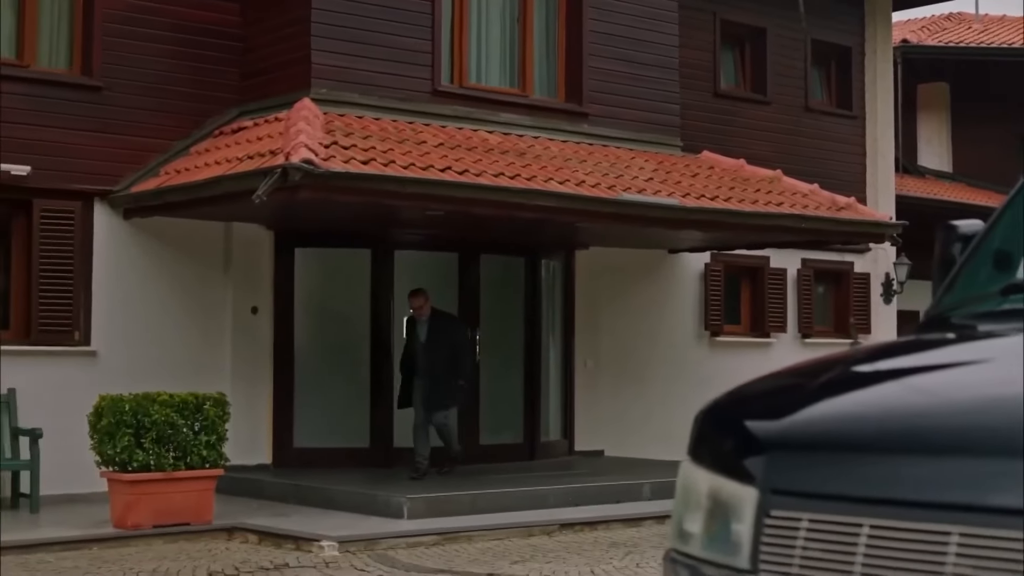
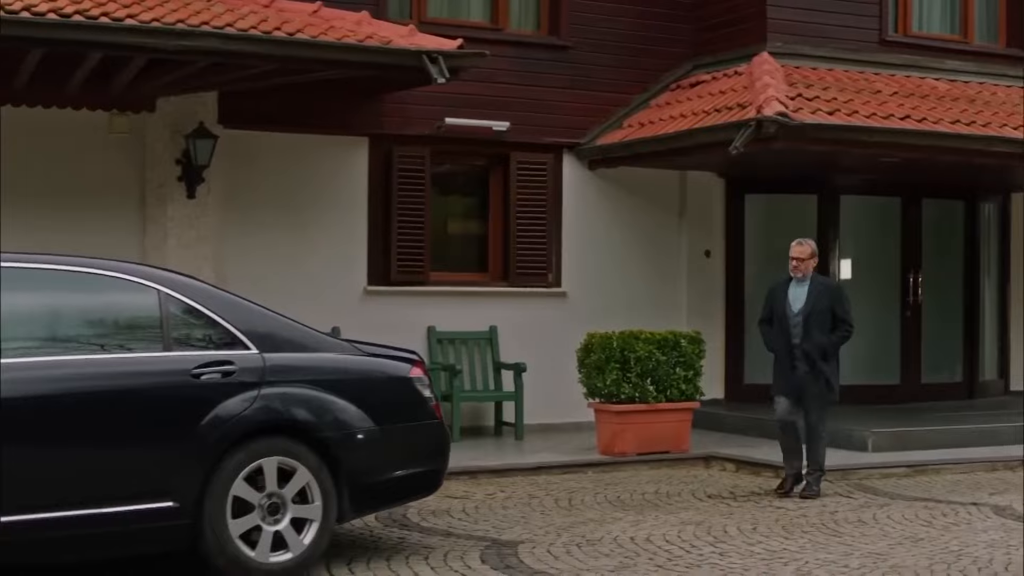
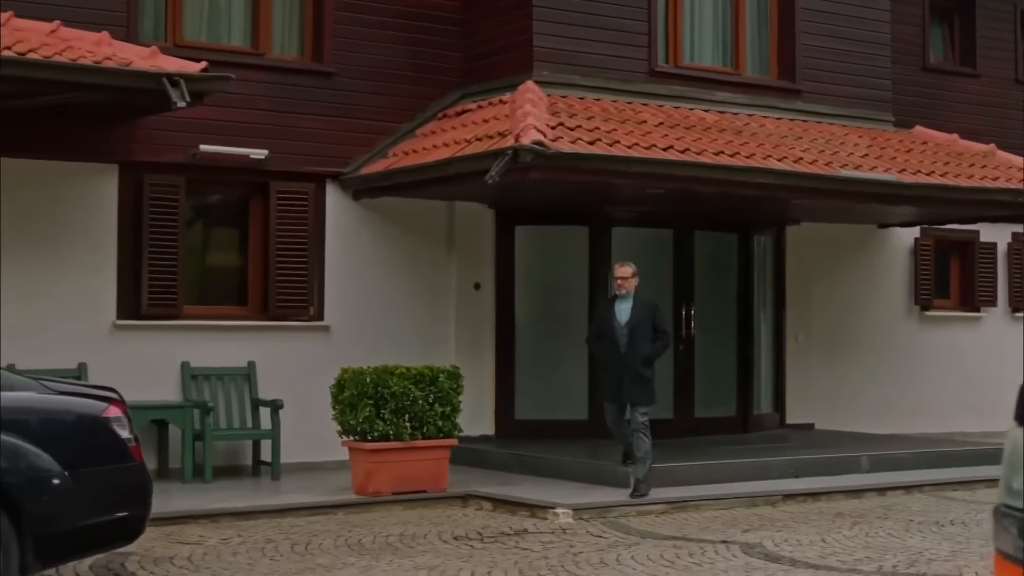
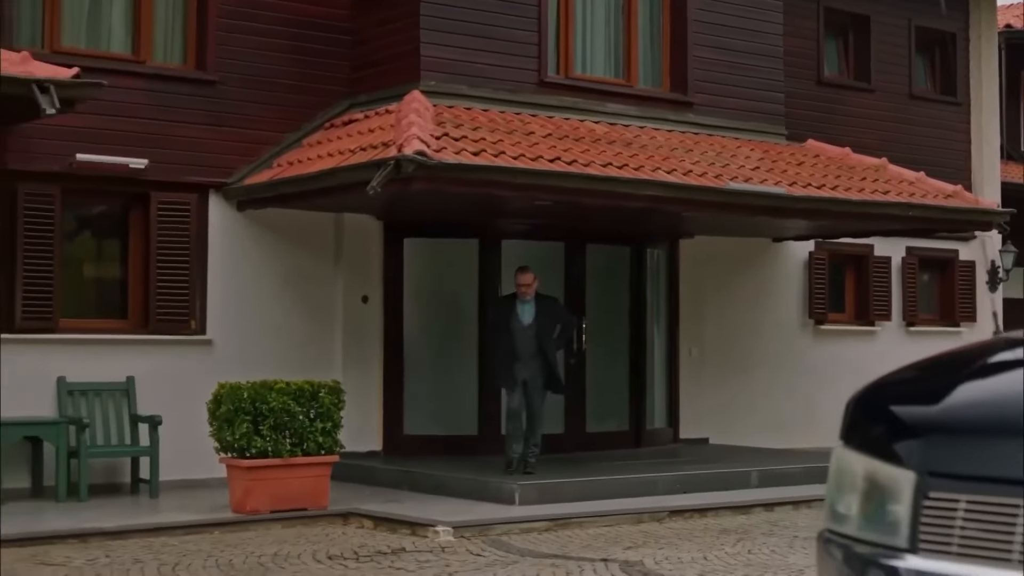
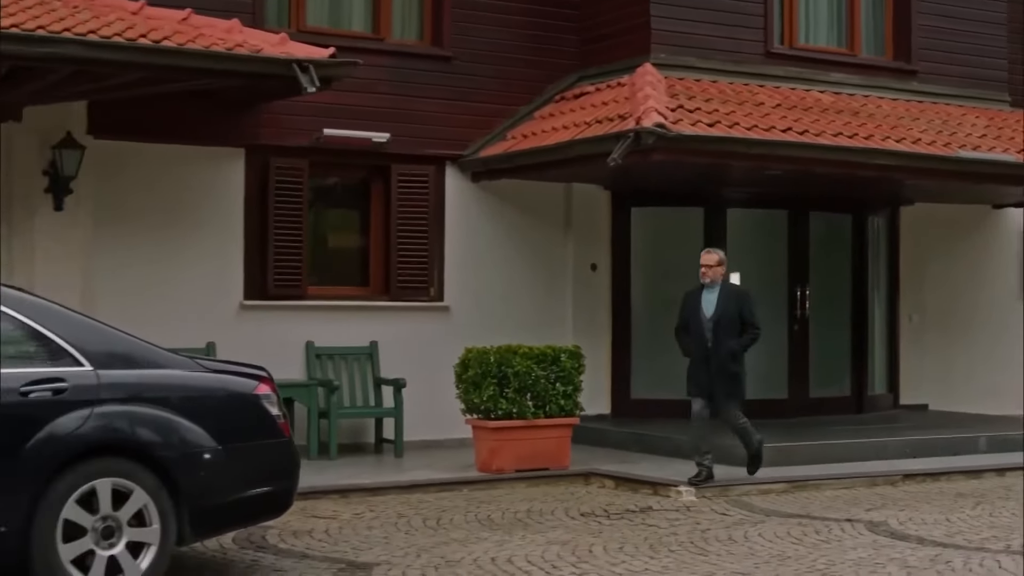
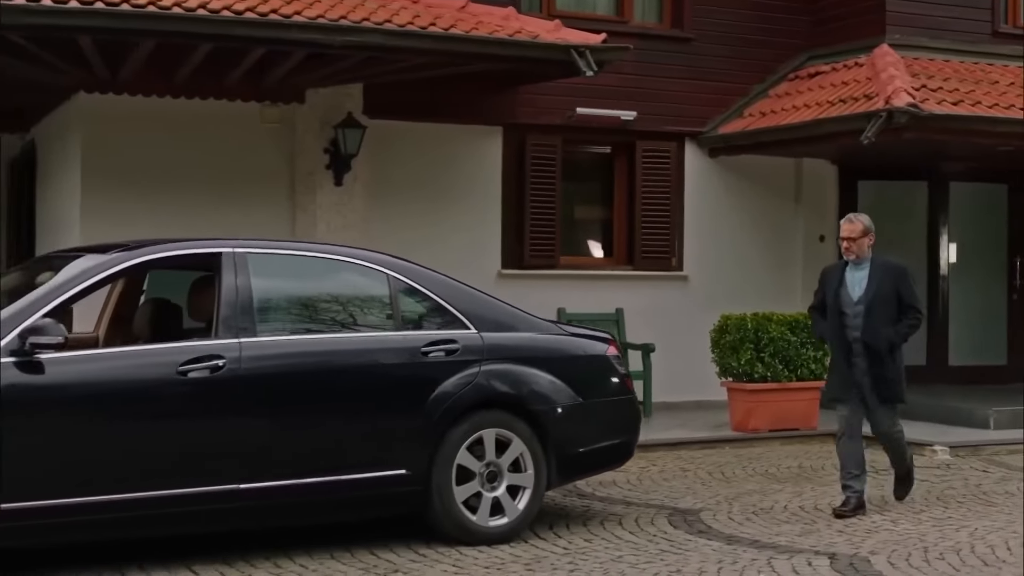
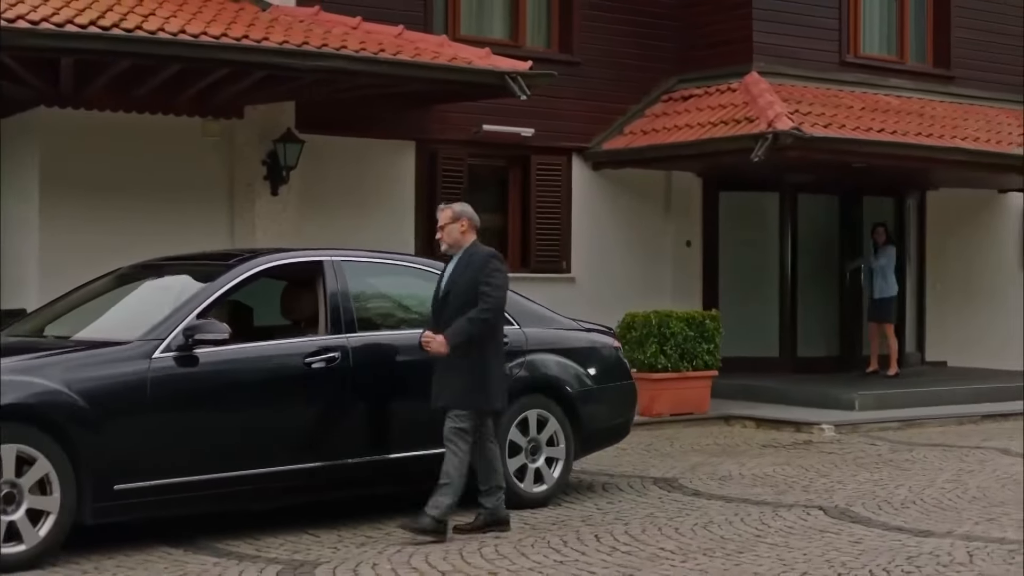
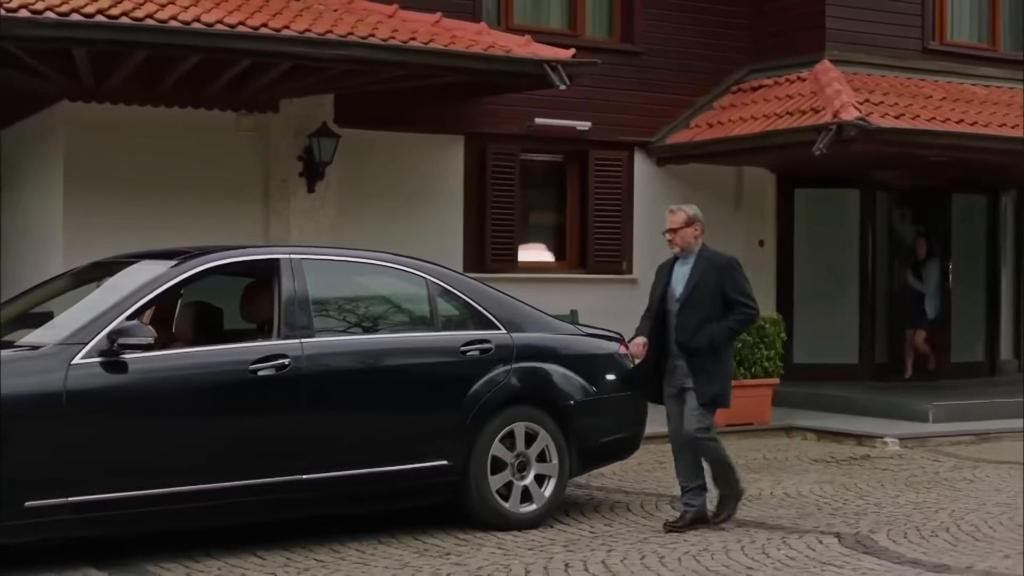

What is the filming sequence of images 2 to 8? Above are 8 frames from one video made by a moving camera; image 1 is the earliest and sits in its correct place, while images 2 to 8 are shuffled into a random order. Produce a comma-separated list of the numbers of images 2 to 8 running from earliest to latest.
4, 3, 5, 2, 6, 8, 7
